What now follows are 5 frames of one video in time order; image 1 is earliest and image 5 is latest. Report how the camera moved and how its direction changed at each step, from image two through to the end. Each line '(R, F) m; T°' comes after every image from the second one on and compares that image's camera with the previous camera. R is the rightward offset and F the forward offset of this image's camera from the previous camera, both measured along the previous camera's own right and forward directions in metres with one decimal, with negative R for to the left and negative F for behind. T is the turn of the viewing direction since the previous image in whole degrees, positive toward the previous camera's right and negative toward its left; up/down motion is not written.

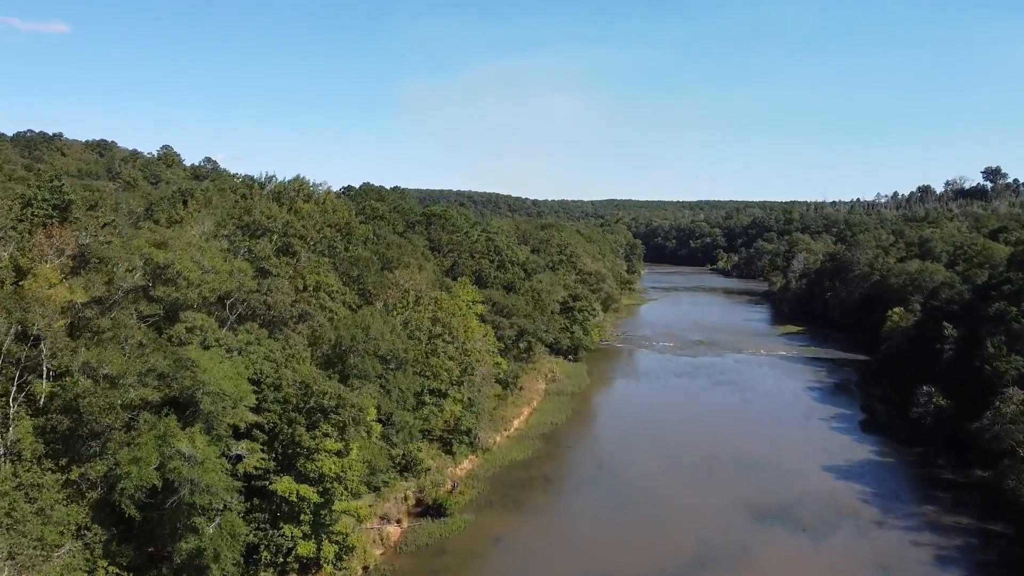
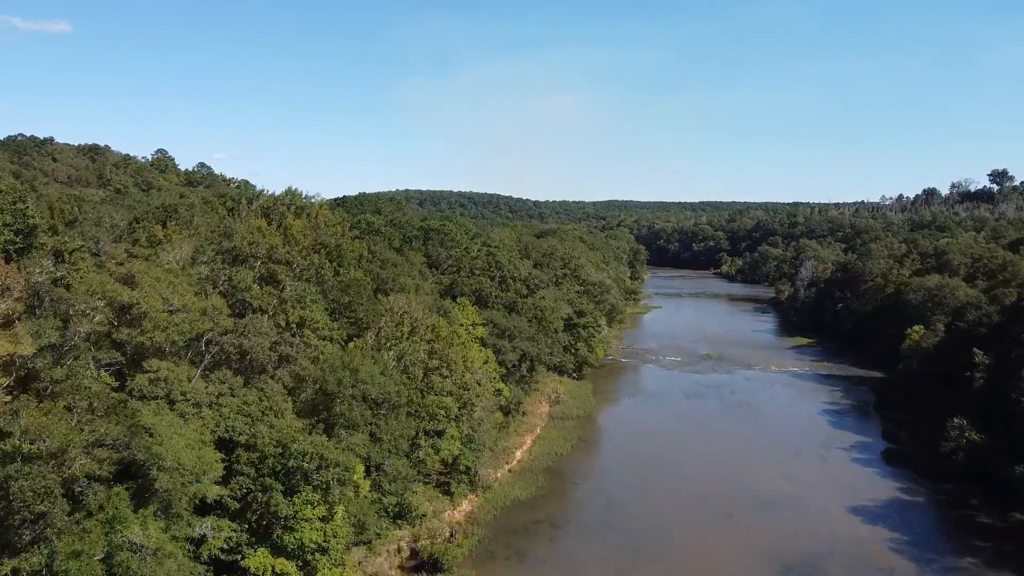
(-0.1, +1.9) m; 0°
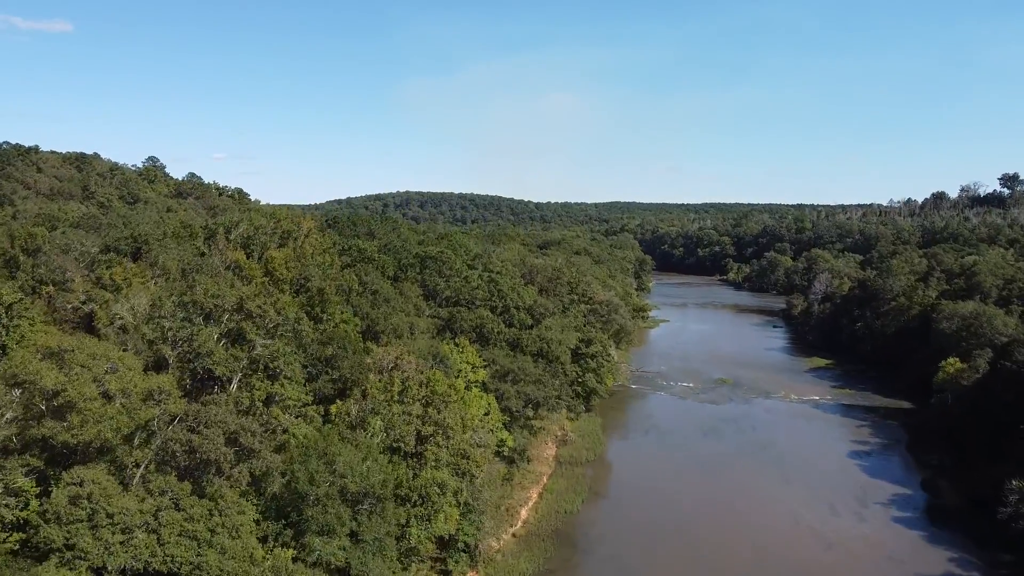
(-0.1, +3.0) m; 0°
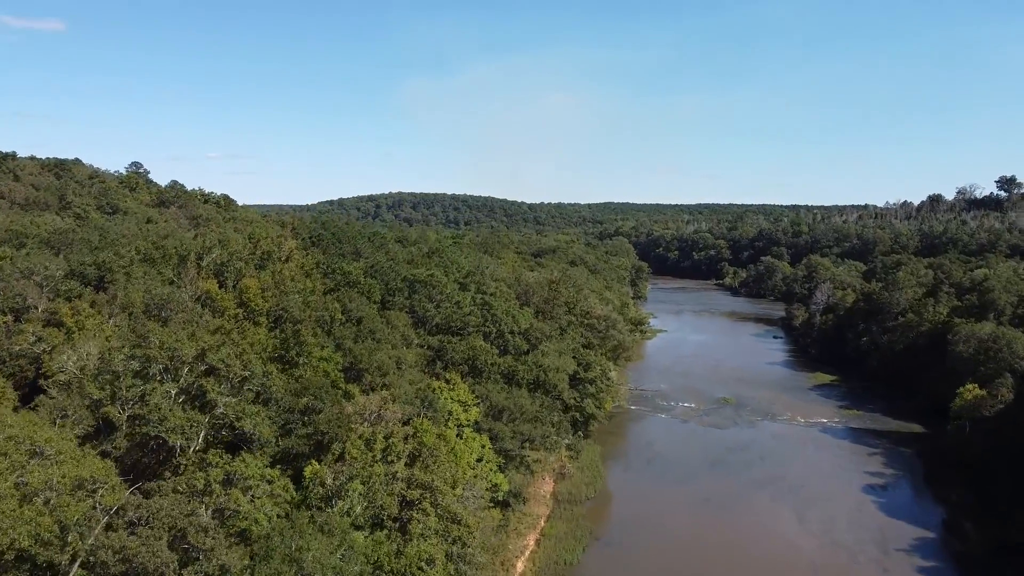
(-0.1, +2.2) m; 0°
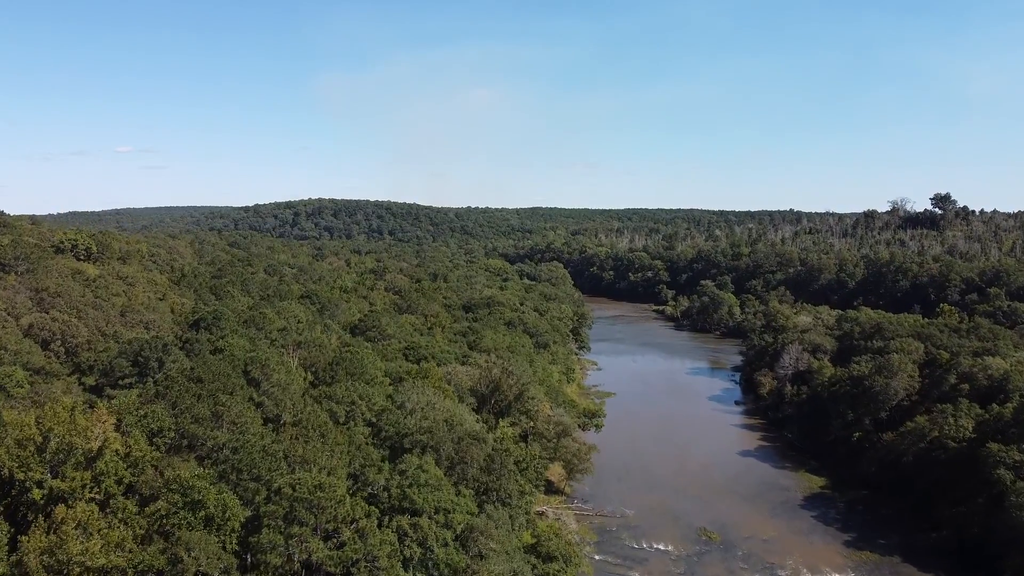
(-0.1, +11.0) m; +5°
